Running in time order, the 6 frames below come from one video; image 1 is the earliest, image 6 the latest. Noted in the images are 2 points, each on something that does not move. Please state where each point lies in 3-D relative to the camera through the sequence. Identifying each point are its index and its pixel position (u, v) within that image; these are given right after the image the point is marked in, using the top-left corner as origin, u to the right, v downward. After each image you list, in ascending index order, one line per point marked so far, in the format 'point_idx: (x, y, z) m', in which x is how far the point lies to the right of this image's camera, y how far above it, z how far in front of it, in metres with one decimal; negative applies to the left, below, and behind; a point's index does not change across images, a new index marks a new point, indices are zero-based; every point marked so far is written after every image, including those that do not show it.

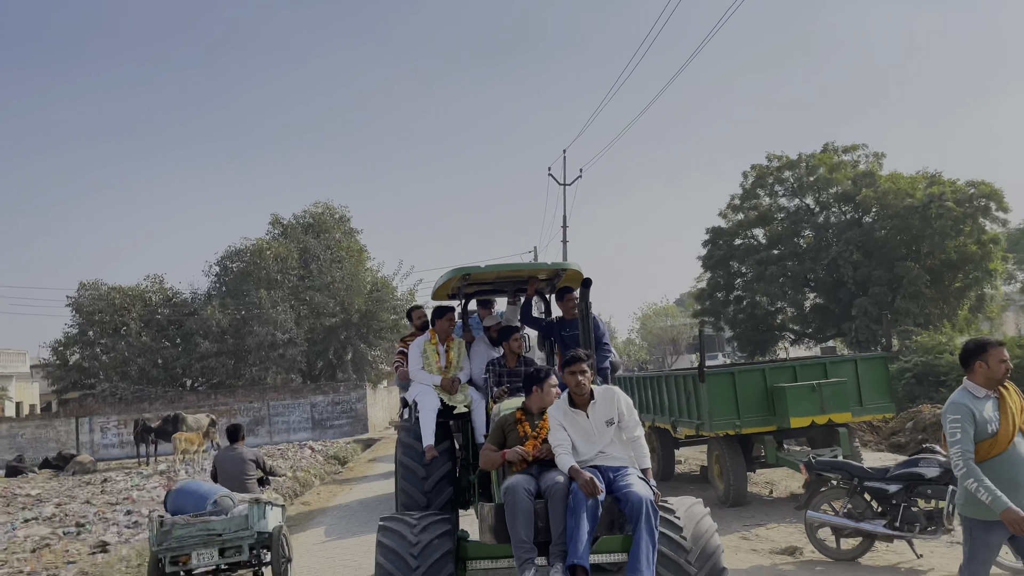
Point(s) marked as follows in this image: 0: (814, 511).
0: (+2.6, -1.9, +6.3) m
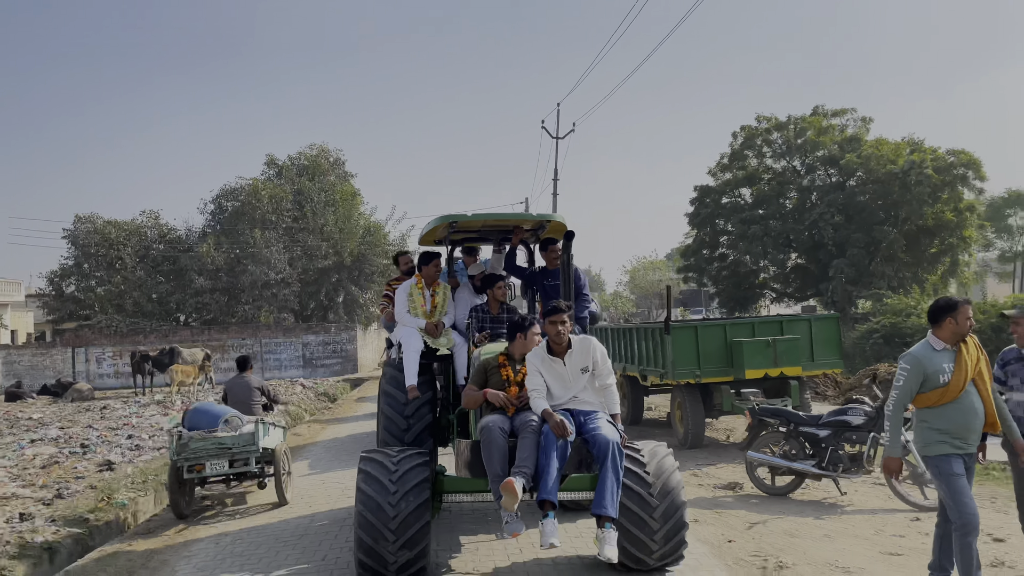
0: (+2.4, -1.6, +7.1) m
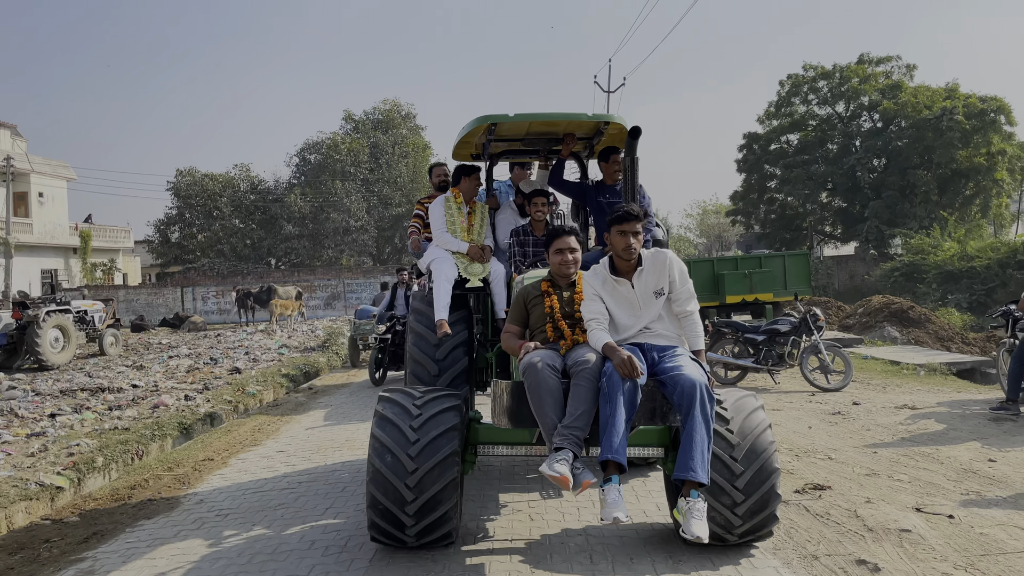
0: (+2.6, -0.8, +9.5) m
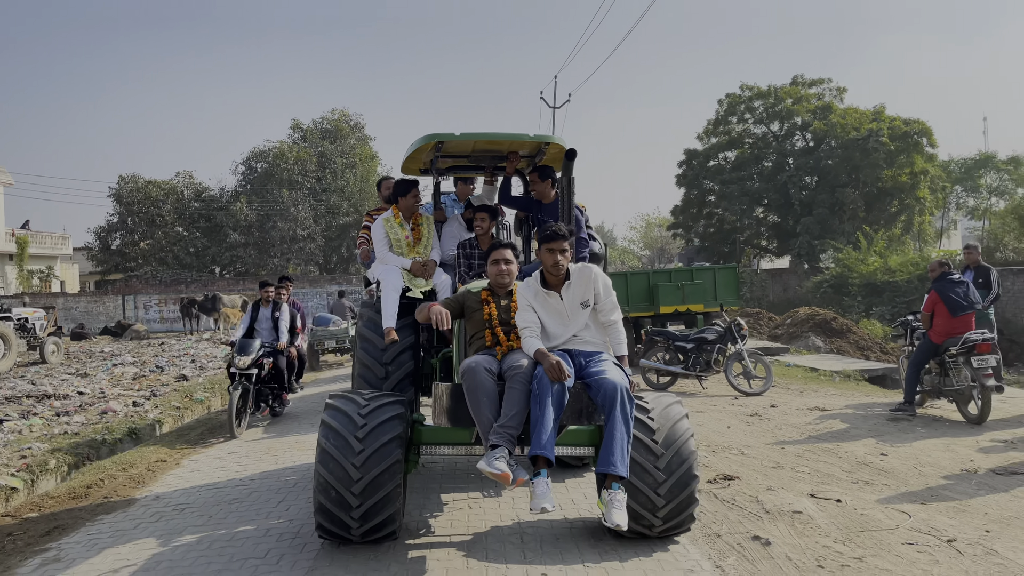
0: (+1.8, -1.0, +10.1) m
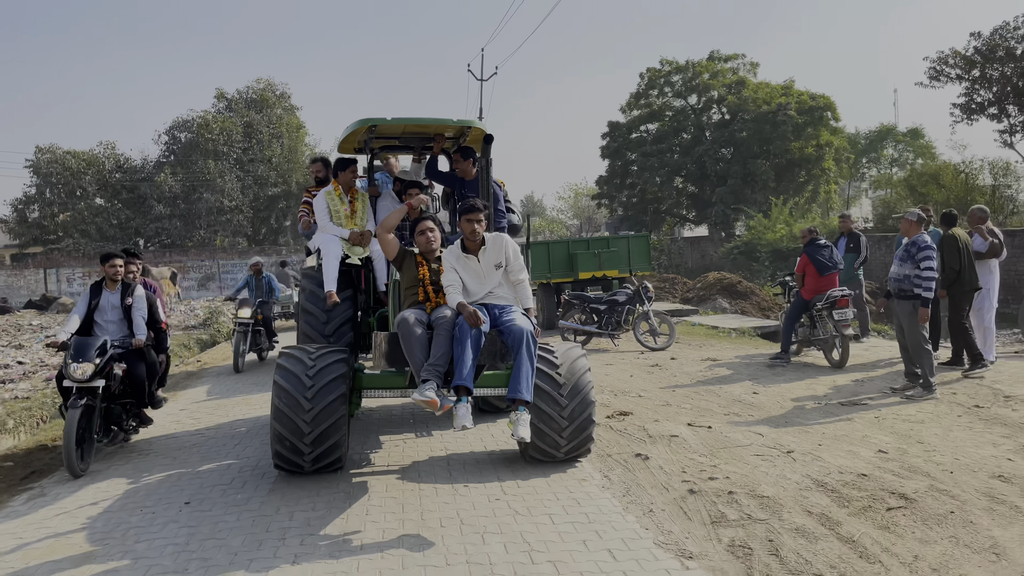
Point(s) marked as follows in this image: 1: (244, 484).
0: (+0.8, -0.5, +11.0) m
1: (-1.8, -1.3, +5.0) m
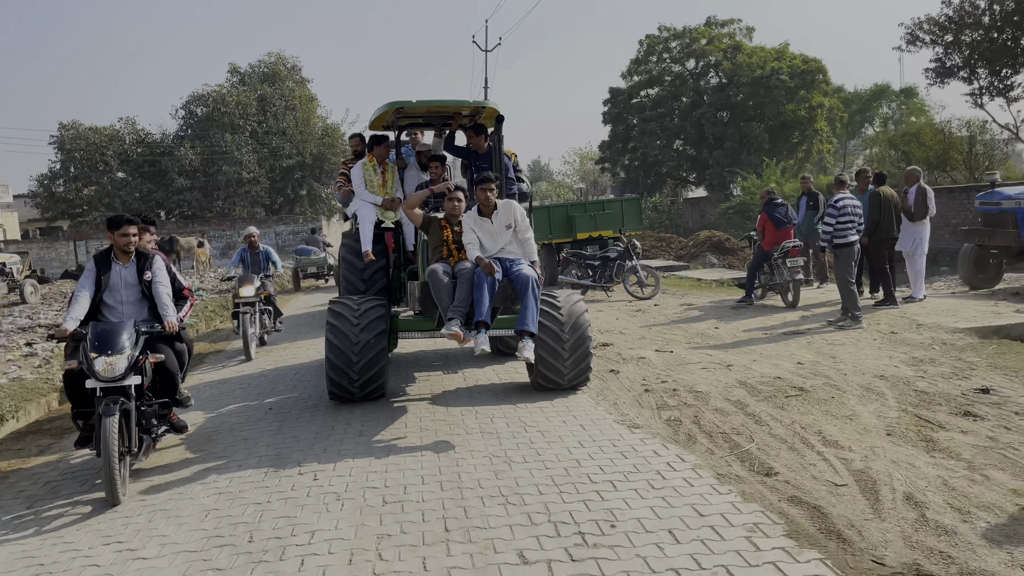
0: (+0.9, +0.2, +12.5) m
1: (-1.8, -1.0, +6.6) m
